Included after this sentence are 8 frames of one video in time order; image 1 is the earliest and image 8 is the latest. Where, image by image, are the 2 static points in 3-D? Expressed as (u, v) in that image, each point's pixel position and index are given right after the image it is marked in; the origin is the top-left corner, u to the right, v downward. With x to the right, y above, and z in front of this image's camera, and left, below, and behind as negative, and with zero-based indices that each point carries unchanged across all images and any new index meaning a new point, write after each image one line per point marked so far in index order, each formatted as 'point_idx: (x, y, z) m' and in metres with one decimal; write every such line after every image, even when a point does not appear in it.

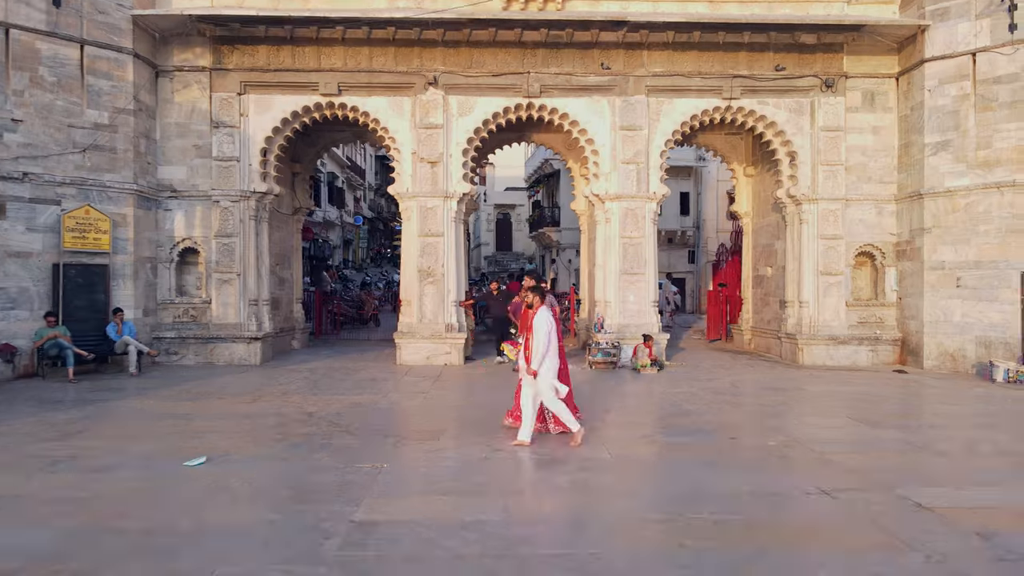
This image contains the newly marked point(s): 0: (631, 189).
0: (+1.7, +1.4, +10.6) m
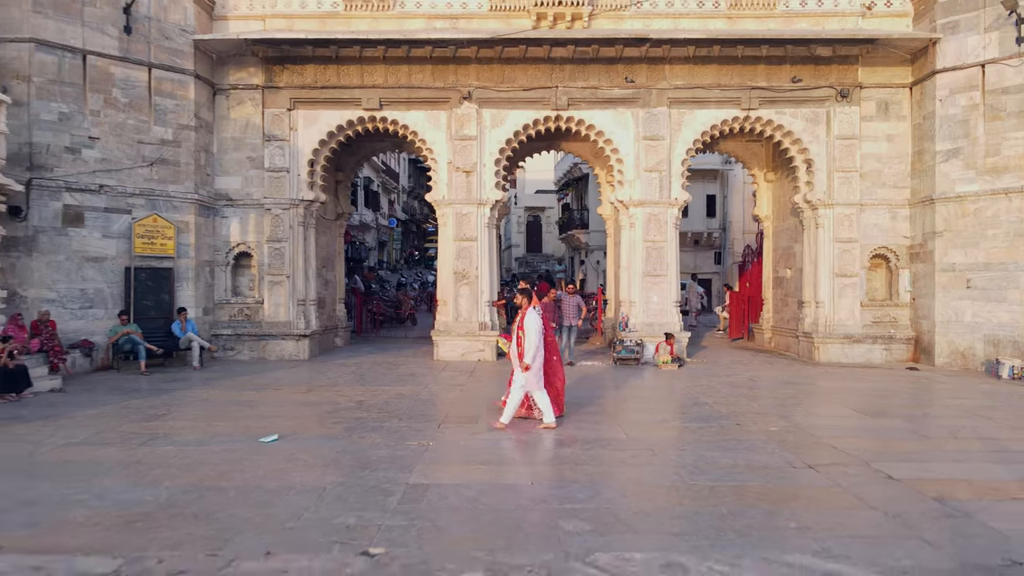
0: (+2.2, +1.4, +11.2) m
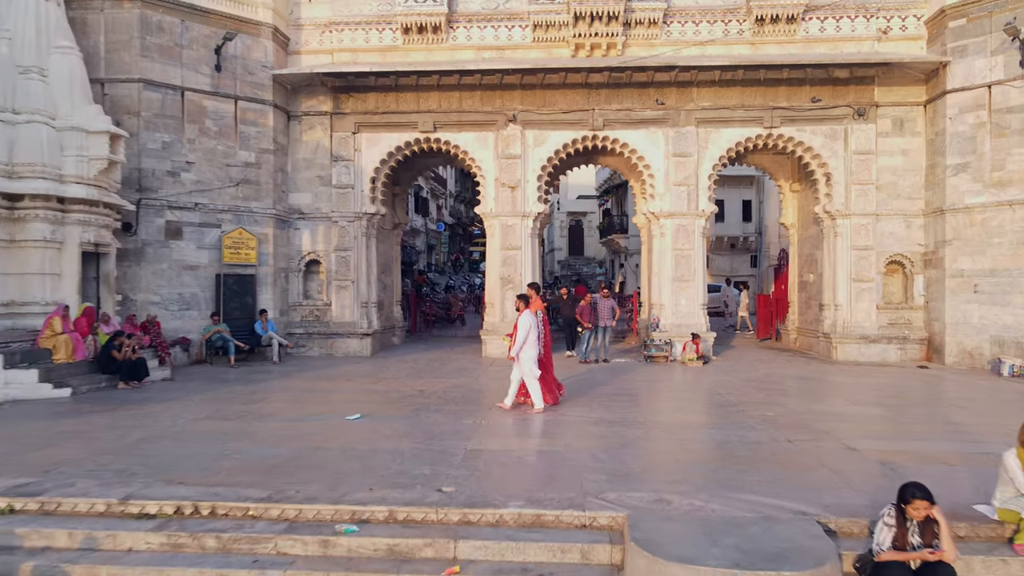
0: (+2.9, +1.4, +12.2) m
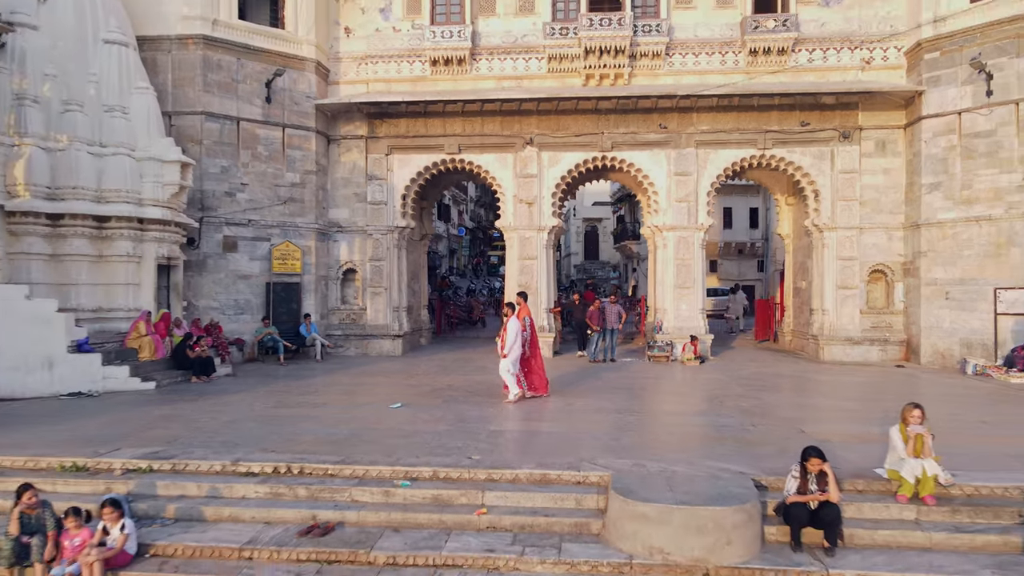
0: (+3.2, +1.2, +13.5) m
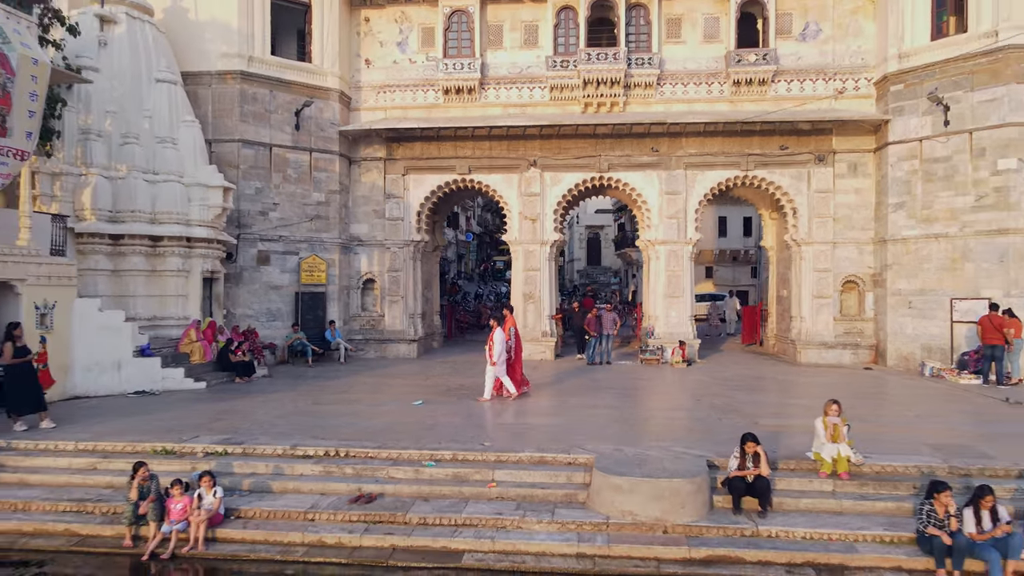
0: (+3.3, +1.0, +14.8) m
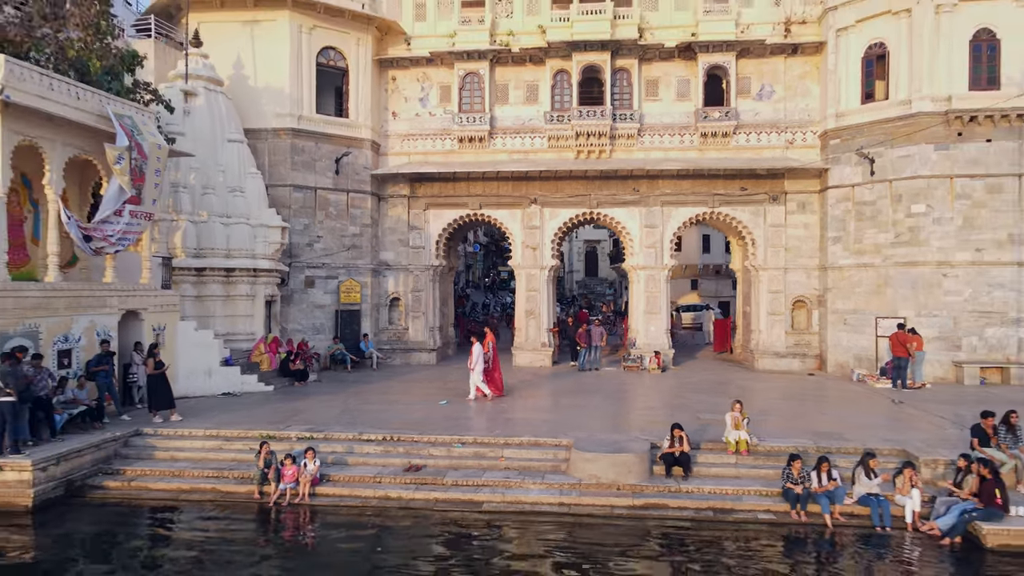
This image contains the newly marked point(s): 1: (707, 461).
0: (+3.4, +0.6, +17.7) m
1: (+2.5, -2.2, +9.1) m
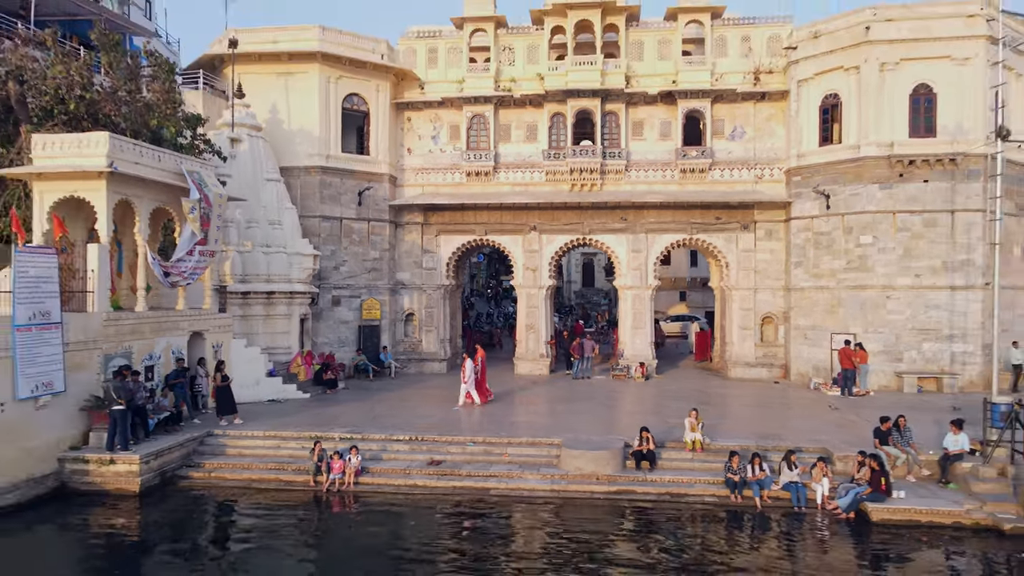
0: (+3.5, +0.1, +20.0) m
1: (+2.5, -2.6, +11.4) m
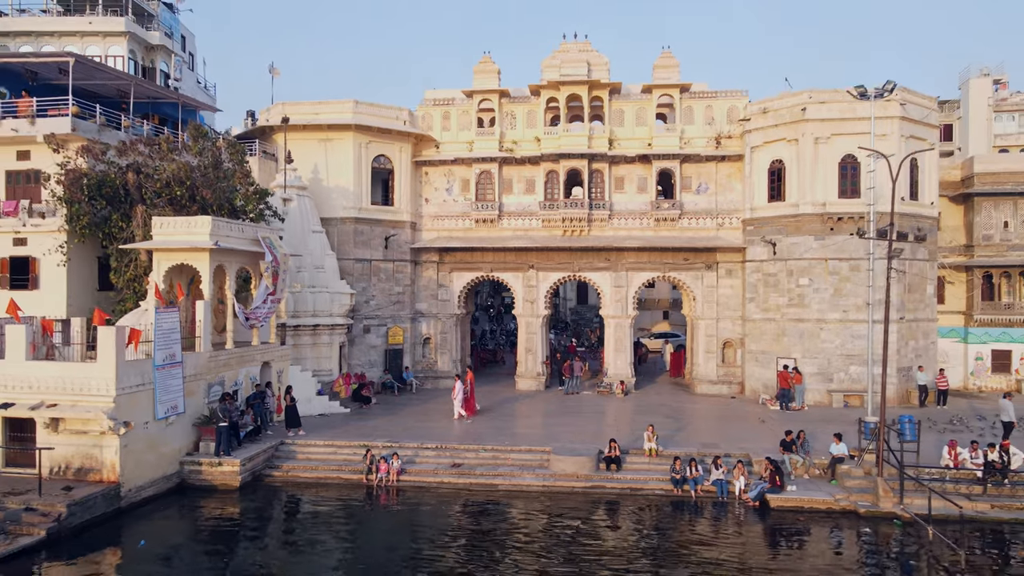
0: (+3.5, -0.8, +23.7) m
1: (+2.5, -3.6, +15.2) m
